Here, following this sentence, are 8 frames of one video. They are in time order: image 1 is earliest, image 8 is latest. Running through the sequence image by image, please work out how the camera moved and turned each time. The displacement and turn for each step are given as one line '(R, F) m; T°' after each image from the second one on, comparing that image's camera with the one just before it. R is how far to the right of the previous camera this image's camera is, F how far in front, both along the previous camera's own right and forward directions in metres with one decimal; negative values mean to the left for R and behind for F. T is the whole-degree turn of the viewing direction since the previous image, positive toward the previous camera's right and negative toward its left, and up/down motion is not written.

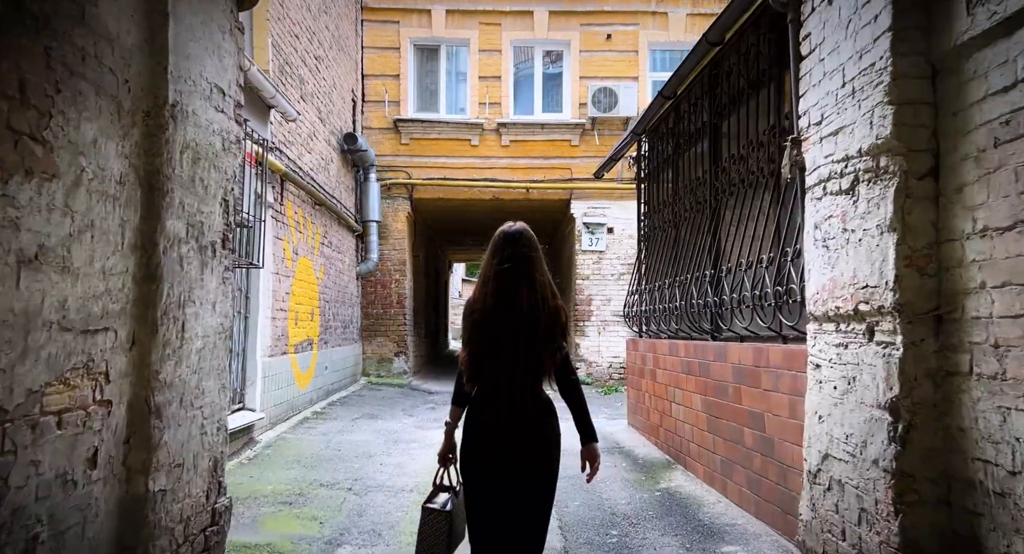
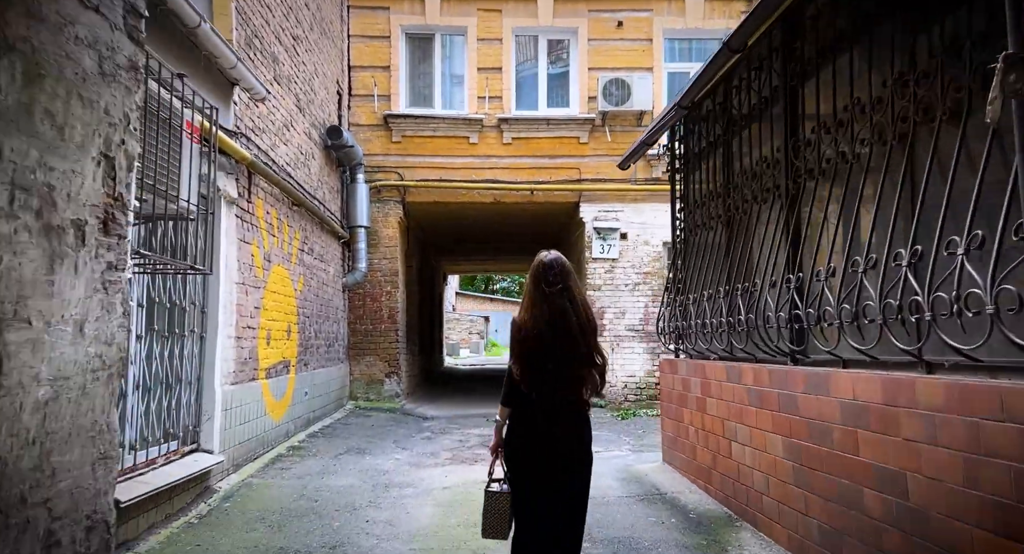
(-0.2, +1.1) m; +1°
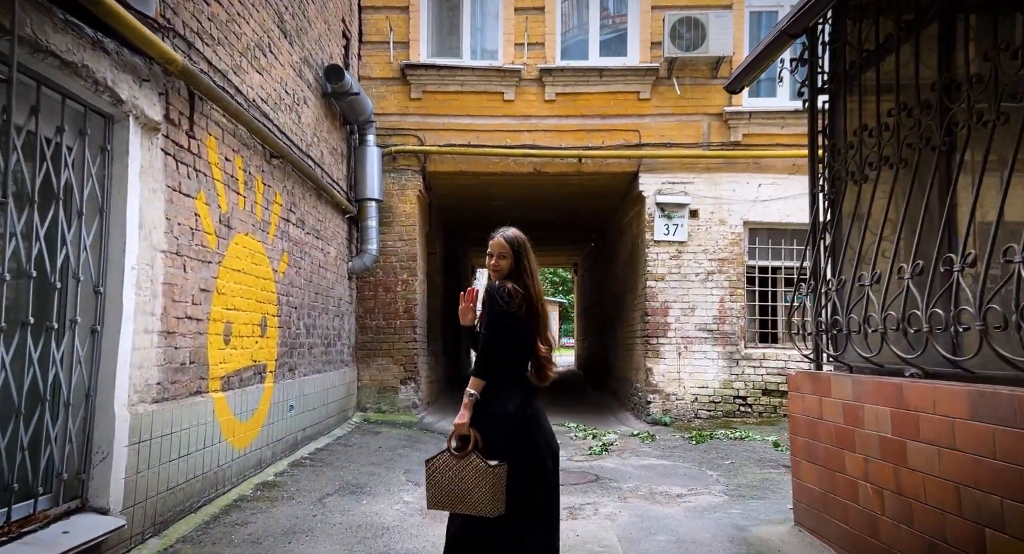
(-0.2, +1.9) m; -2°
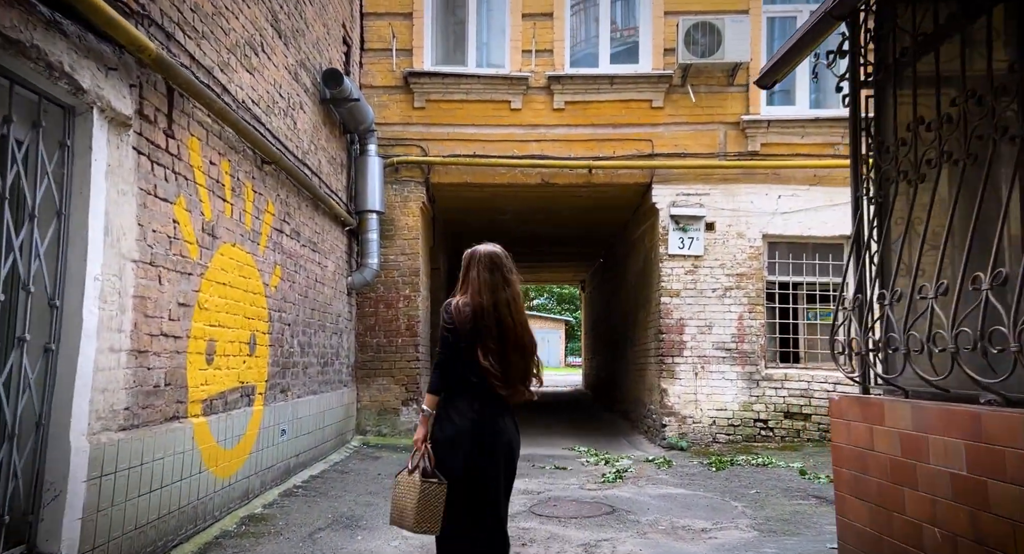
(0.0, +0.4) m; 0°
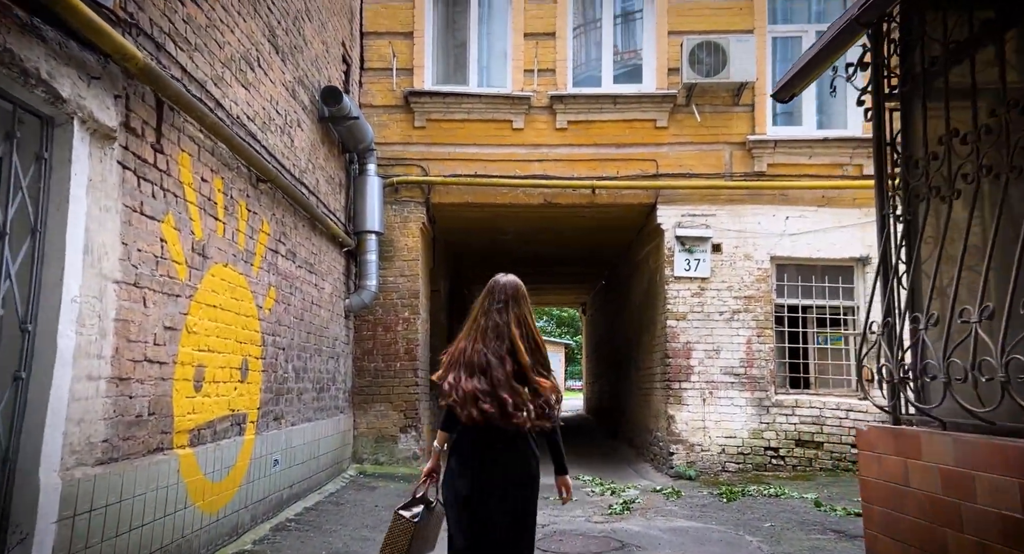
(0.0, +0.2) m; 0°
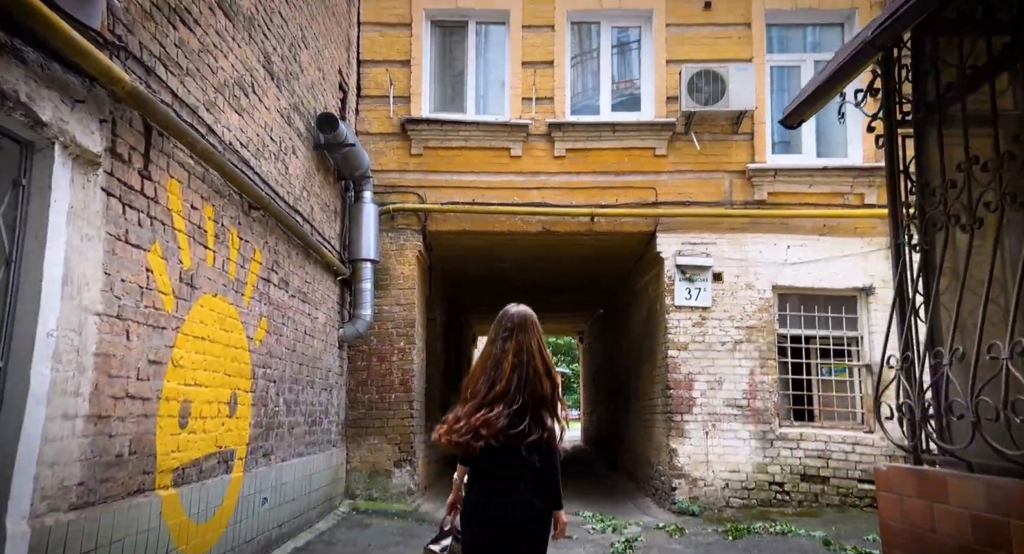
(0.0, +0.1) m; 0°
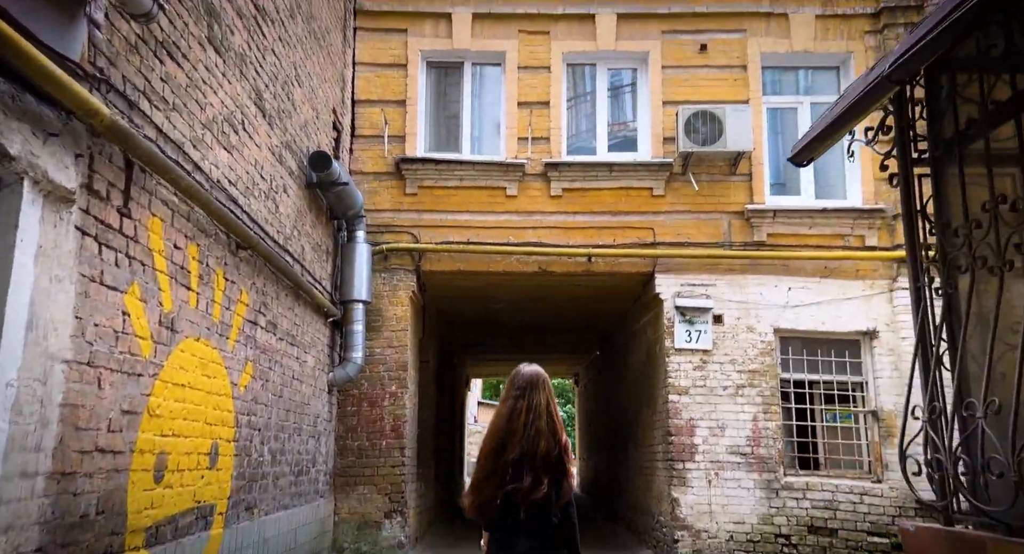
(0.0, +0.2) m; +1°
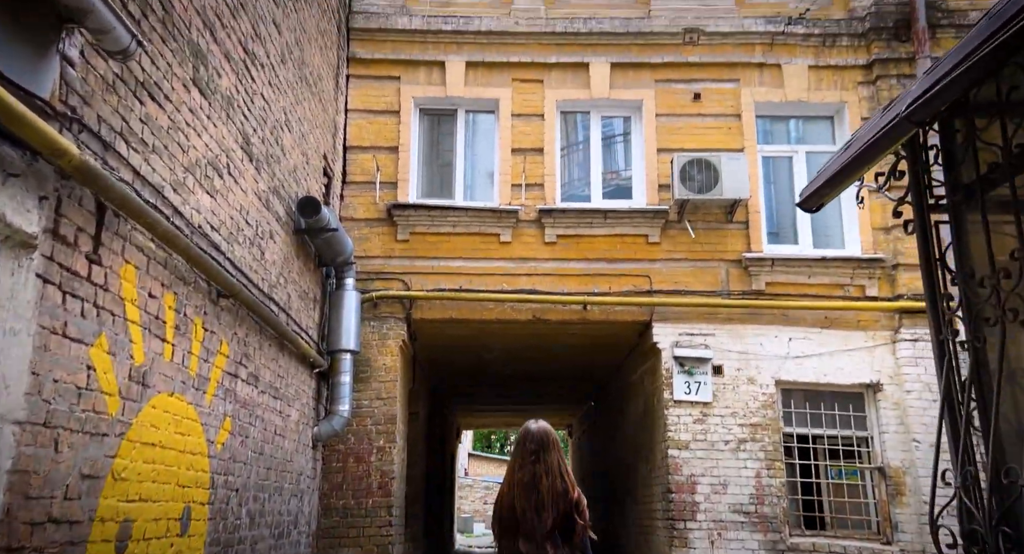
(0.0, +0.2) m; +1°
